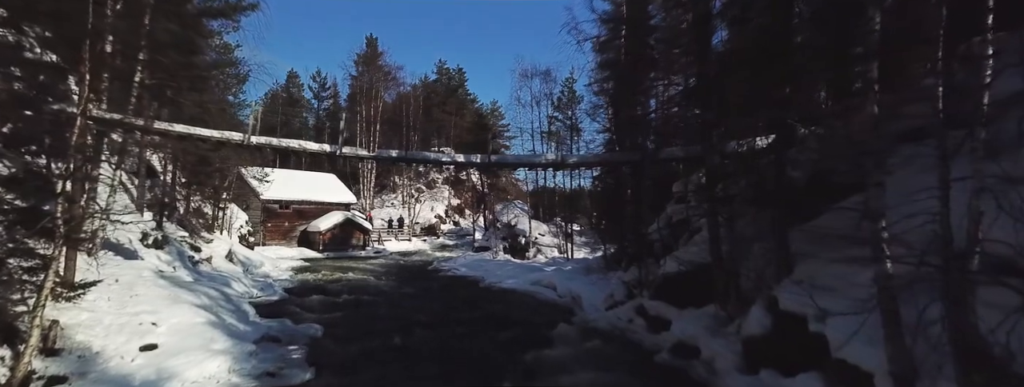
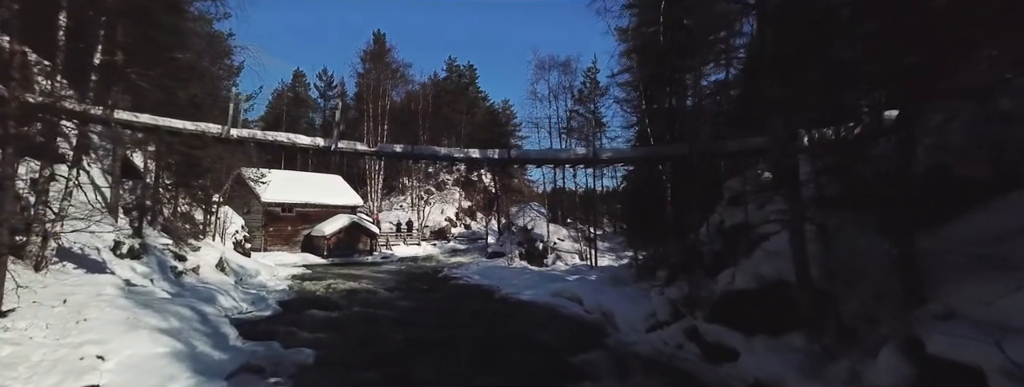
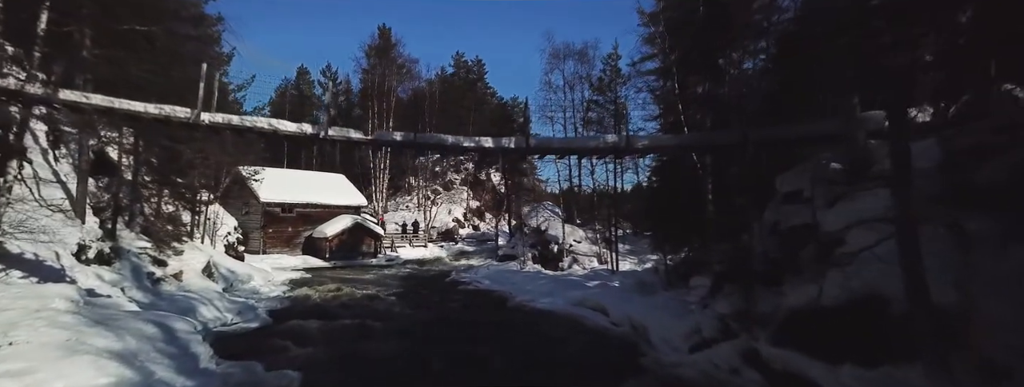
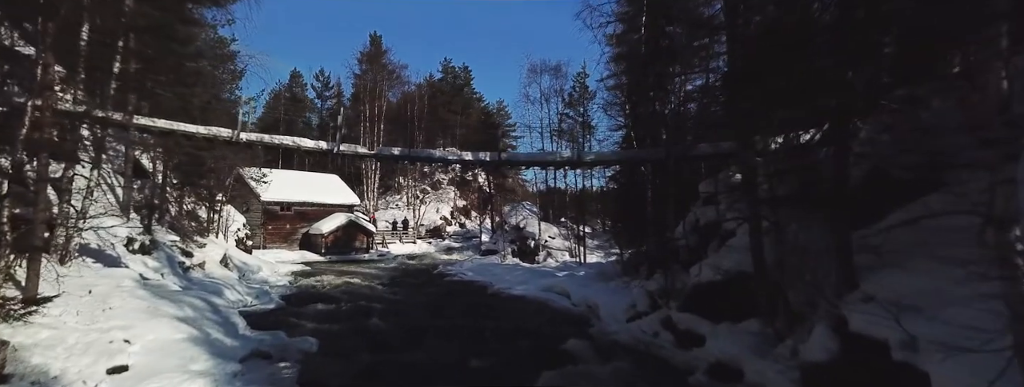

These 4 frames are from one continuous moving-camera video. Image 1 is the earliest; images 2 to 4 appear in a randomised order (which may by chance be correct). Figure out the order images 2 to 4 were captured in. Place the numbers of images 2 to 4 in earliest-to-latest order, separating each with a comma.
4, 2, 3
